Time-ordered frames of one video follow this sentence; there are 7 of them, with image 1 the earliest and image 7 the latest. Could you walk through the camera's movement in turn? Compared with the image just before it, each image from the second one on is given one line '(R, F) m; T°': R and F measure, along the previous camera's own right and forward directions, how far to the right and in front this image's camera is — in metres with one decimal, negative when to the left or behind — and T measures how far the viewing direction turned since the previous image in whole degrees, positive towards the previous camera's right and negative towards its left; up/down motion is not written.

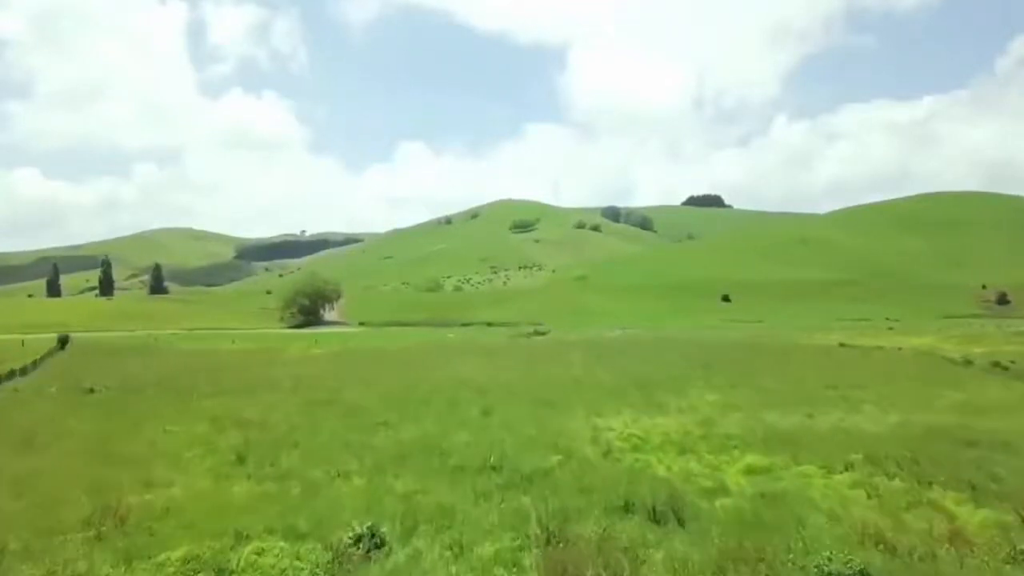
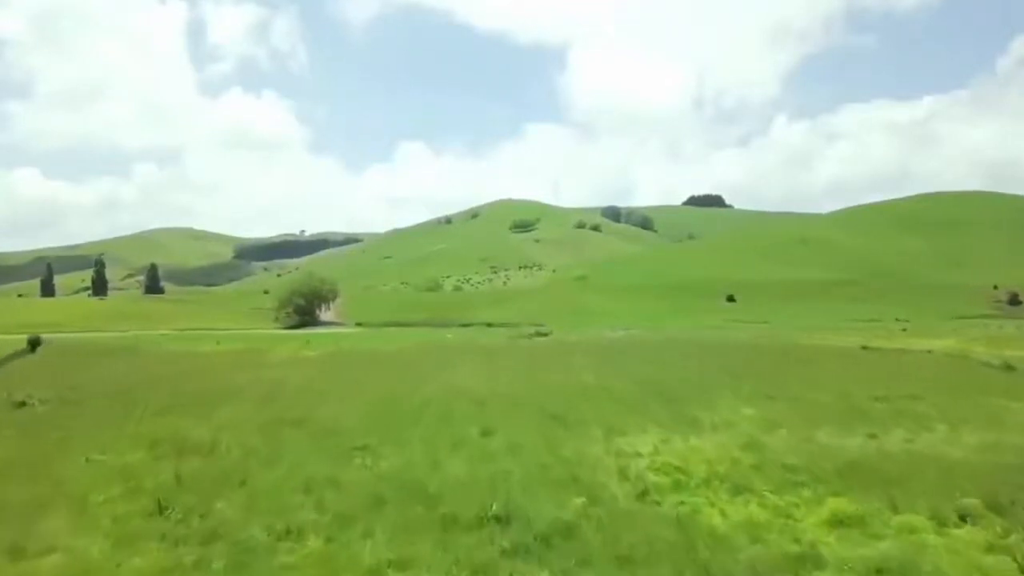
(-0.2, +4.6) m; 0°
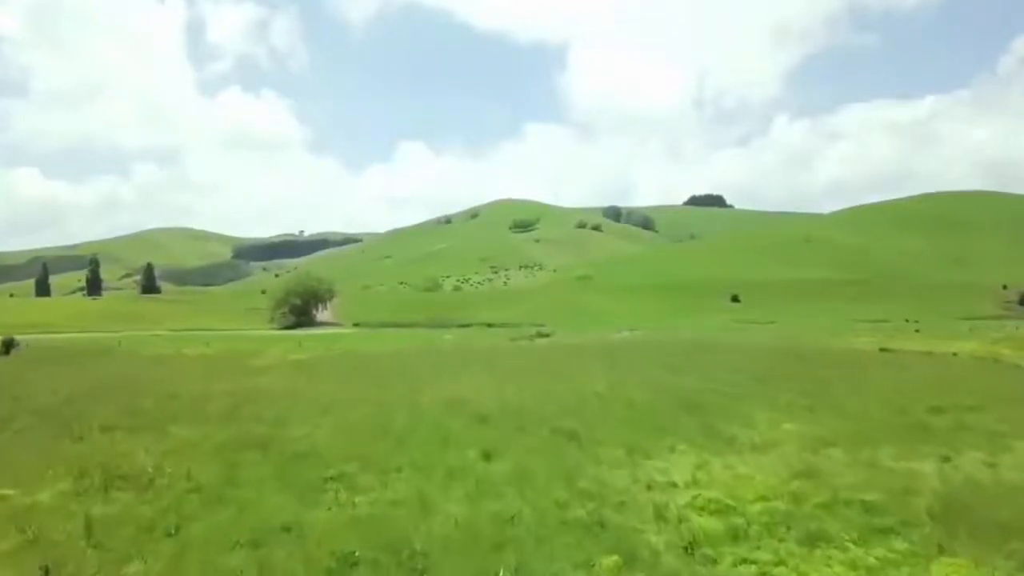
(-0.2, +3.7) m; 0°
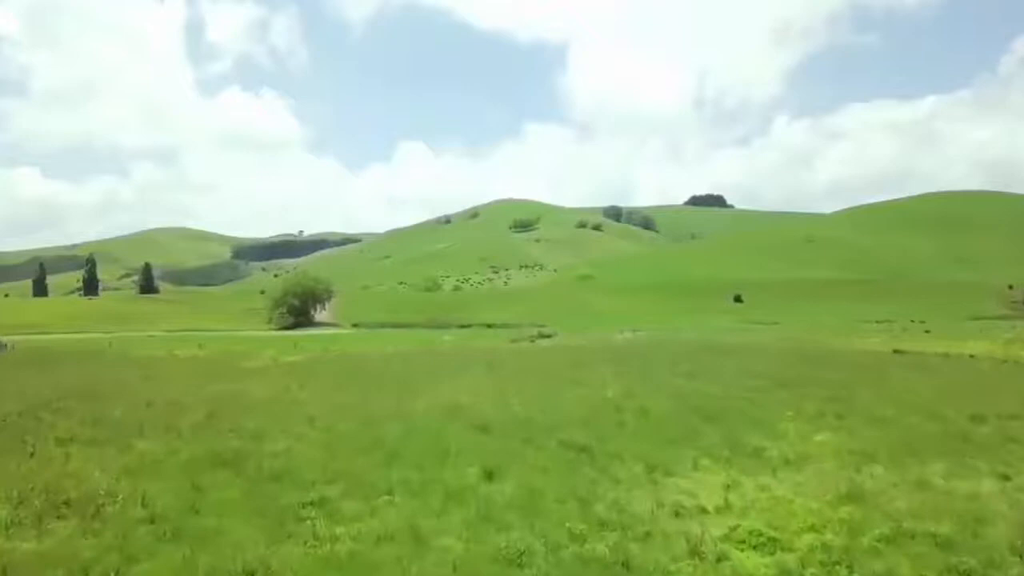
(-0.1, +2.3) m; 0°
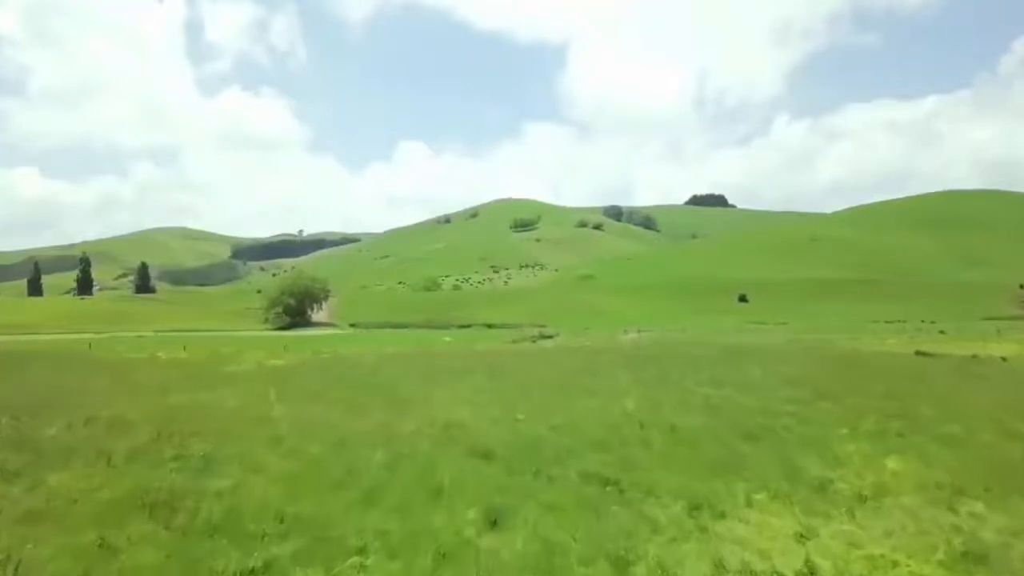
(-0.2, +3.9) m; 0°
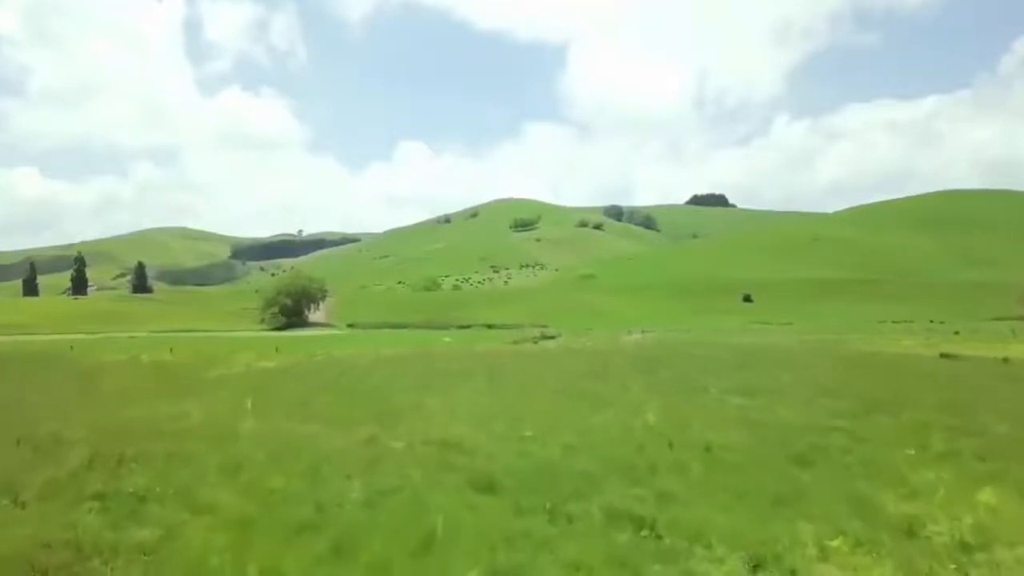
(-0.2, +3.4) m; 0°
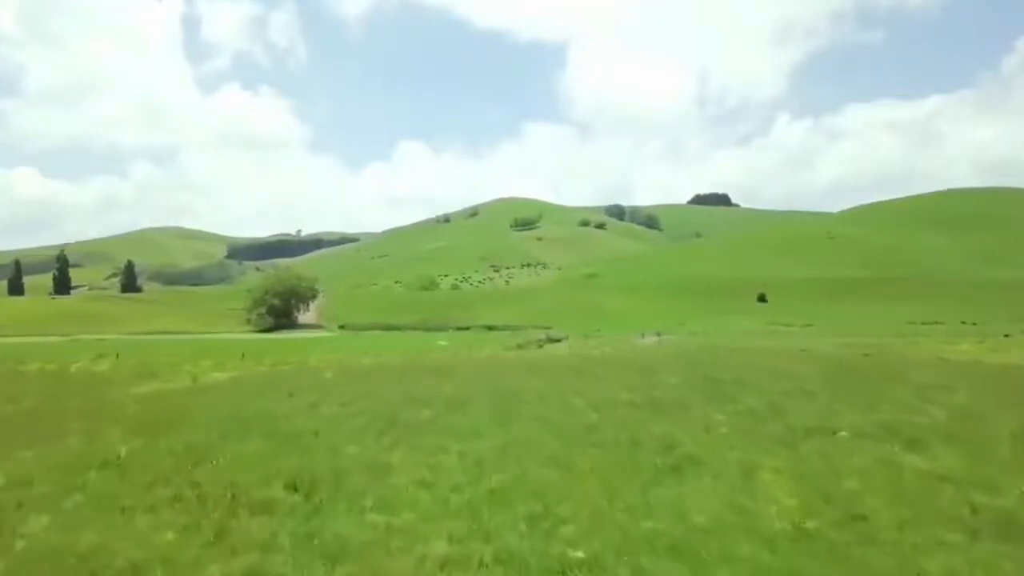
(-0.4, +10.5) m; 0°
